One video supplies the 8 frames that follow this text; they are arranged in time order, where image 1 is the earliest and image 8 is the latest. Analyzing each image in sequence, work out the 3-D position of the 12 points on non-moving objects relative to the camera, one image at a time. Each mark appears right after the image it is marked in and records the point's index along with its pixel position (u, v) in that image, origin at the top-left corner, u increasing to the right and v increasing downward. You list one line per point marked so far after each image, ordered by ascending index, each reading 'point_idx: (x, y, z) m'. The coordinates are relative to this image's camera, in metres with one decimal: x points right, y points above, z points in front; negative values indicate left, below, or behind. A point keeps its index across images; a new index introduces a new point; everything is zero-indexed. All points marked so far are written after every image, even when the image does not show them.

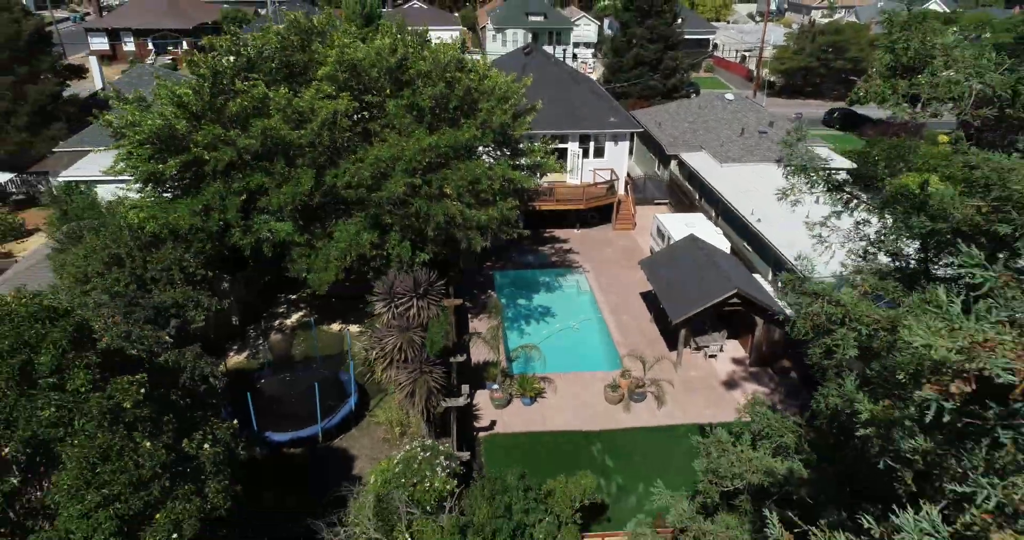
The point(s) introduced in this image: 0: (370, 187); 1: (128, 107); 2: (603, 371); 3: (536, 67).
0: (-1.6, +0.9, +7.8) m
1: (-4.1, +1.8, +7.7) m
2: (+1.1, -1.2, +8.7) m
3: (+0.5, +4.1, +14.4) m
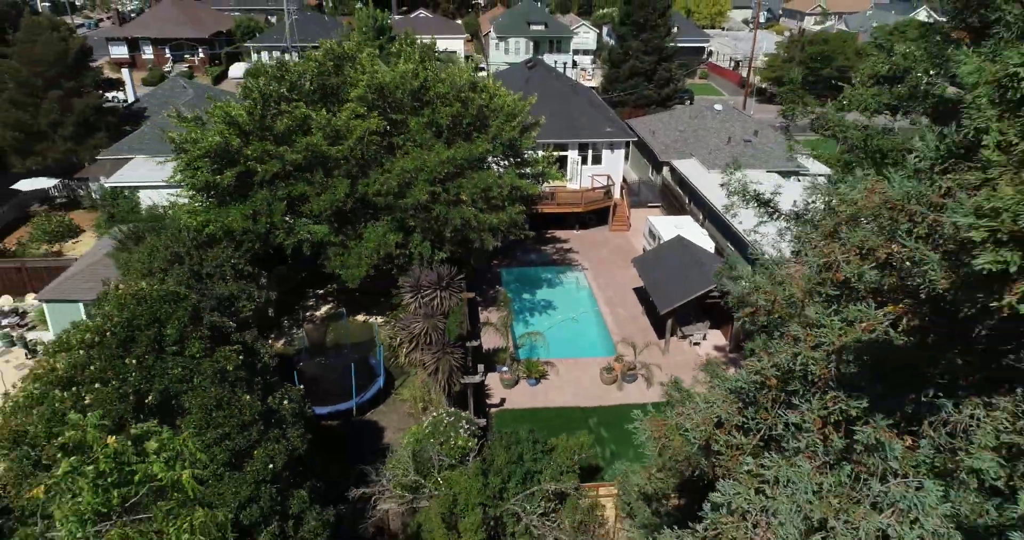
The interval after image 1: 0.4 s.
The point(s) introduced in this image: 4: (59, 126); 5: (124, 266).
0: (-1.5, +1.0, +8.9) m
1: (-4.0, +1.8, +8.9) m
2: (+1.2, -1.2, +9.9) m
3: (+0.6, +4.2, +15.6) m
4: (-8.8, +2.8, +13.9) m
5: (-5.0, +0.1, +9.2) m
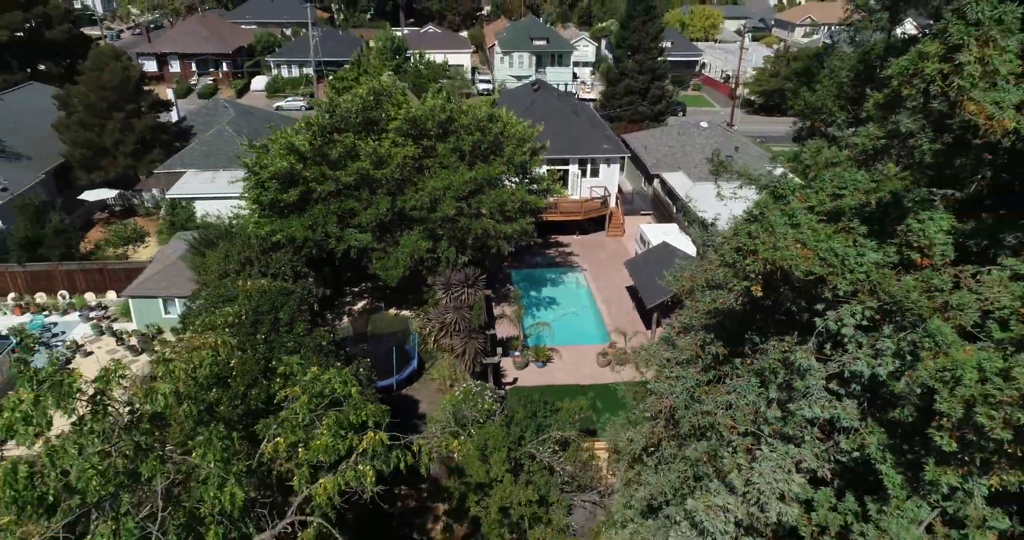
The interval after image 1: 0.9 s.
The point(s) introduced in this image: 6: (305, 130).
0: (-1.3, +0.9, +10.8) m
1: (-3.8, +1.8, +10.8) m
2: (+1.4, -1.2, +11.8) m
3: (+0.8, +4.1, +17.5) m
4: (-8.7, +2.8, +15.7) m
5: (-4.8, 0.0, +11.0) m
6: (-3.2, +2.1, +10.9) m
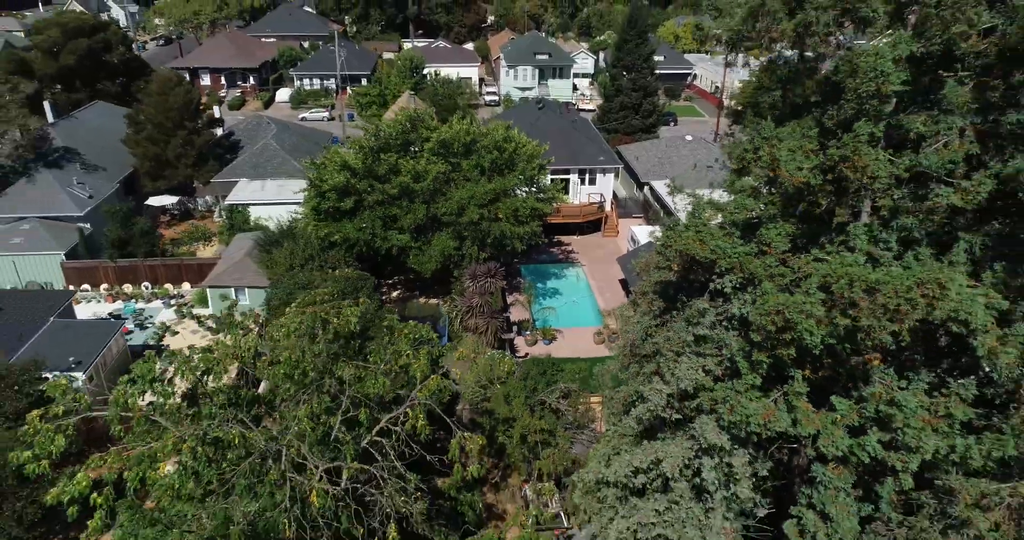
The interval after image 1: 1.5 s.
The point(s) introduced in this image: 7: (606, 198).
0: (-1.0, +1.1, +13.3) m
1: (-3.6, +1.9, +13.2) m
2: (+1.6, -1.1, +14.2) m
3: (+1.0, +4.2, +19.9) m
4: (-8.4, +2.9, +18.2) m
5: (-4.6, +0.1, +13.5) m
6: (-2.9, +2.3, +13.3) m
7: (+2.5, +2.0, +19.1) m
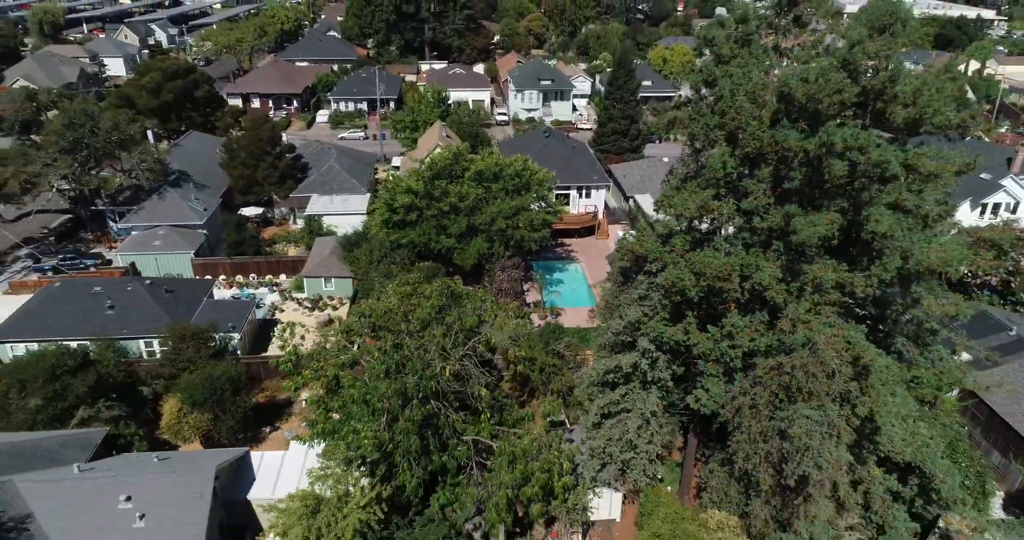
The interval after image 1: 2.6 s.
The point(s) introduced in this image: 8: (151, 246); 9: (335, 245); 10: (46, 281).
0: (-0.6, +1.2, +18.4) m
1: (-3.2, +2.0, +18.3) m
2: (+2.1, -1.0, +19.3) m
3: (+1.4, +4.4, +25.0) m
4: (-8.0, +3.1, +23.3) m
5: (-4.2, +0.3, +18.6) m
6: (-2.5, +2.4, +18.4) m
7: (+2.9, +2.1, +24.2) m
8: (-10.1, +0.7, +19.6) m
9: (-5.0, +0.7, +19.8) m
10: (-12.6, -0.3, +18.8) m
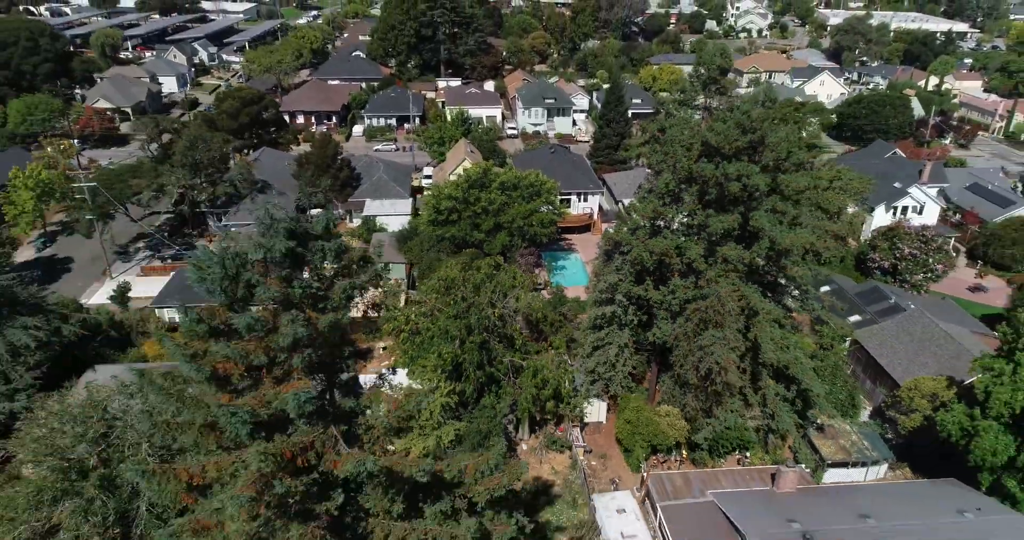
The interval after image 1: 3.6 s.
0: (-0.1, +1.6, +24.4) m
1: (-2.6, +2.5, +24.3) m
2: (+2.6, -0.5, +25.3) m
3: (+1.9, +4.8, +31.0) m
4: (-7.5, +3.5, +29.3) m
5: (-3.6, +0.7, +24.6) m
6: (-2.0, +2.8, +24.4) m
7: (+3.5, +2.6, +30.1) m
8: (-9.5, +1.1, +25.6) m
9: (-4.5, +1.1, +25.8) m
10: (-12.1, +0.1, +24.8) m
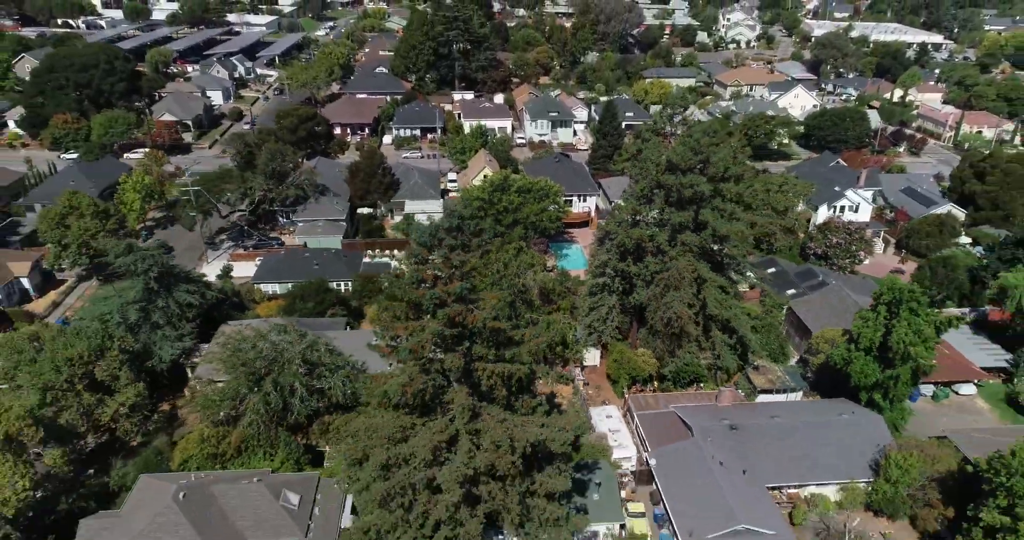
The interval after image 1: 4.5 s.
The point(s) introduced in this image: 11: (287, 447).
0: (+0.6, +2.3, +30.9) m
1: (-2.0, +3.1, +30.8) m
2: (+3.2, +0.1, +31.8) m
3: (+2.6, +5.5, +37.5) m
4: (-6.8, +4.1, +35.7) m
5: (-3.0, +1.4, +31.1) m
6: (-1.3, +3.5, +30.9) m
7: (+4.1, +3.2, +36.7) m
8: (-8.9, +1.7, +32.1) m
9: (-3.8, +1.7, +32.3) m
10: (-11.4, +0.8, +31.3) m
11: (-5.9, -4.6, +18.4) m
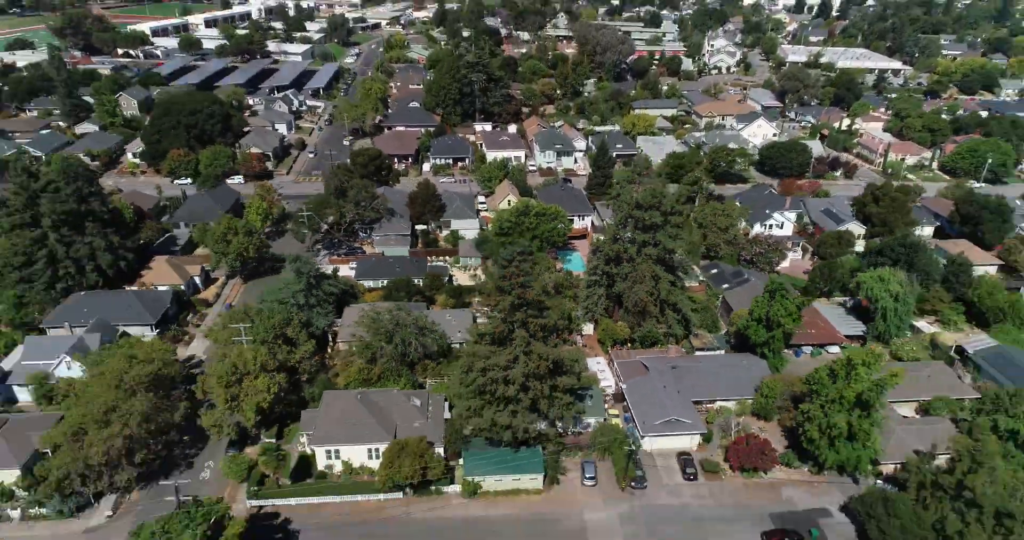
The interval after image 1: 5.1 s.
0: (+1.8, +2.2, +43.4) m
1: (-0.8, +3.0, +43.4) m
2: (+4.4, 0.0, +44.4) m
3: (+3.8, +5.4, +50.1) m
4: (-5.6, +4.1, +48.3) m
5: (-1.8, +1.3, +43.7) m
6: (-0.1, +3.4, +43.5) m
7: (+5.3, +3.1, +49.3) m
8: (-7.7, +1.7, +44.7) m
9: (-2.6, +1.7, +44.9) m
10: (-10.2, +0.7, +43.9) m
11: (-4.6, -4.7, +31.0) m
